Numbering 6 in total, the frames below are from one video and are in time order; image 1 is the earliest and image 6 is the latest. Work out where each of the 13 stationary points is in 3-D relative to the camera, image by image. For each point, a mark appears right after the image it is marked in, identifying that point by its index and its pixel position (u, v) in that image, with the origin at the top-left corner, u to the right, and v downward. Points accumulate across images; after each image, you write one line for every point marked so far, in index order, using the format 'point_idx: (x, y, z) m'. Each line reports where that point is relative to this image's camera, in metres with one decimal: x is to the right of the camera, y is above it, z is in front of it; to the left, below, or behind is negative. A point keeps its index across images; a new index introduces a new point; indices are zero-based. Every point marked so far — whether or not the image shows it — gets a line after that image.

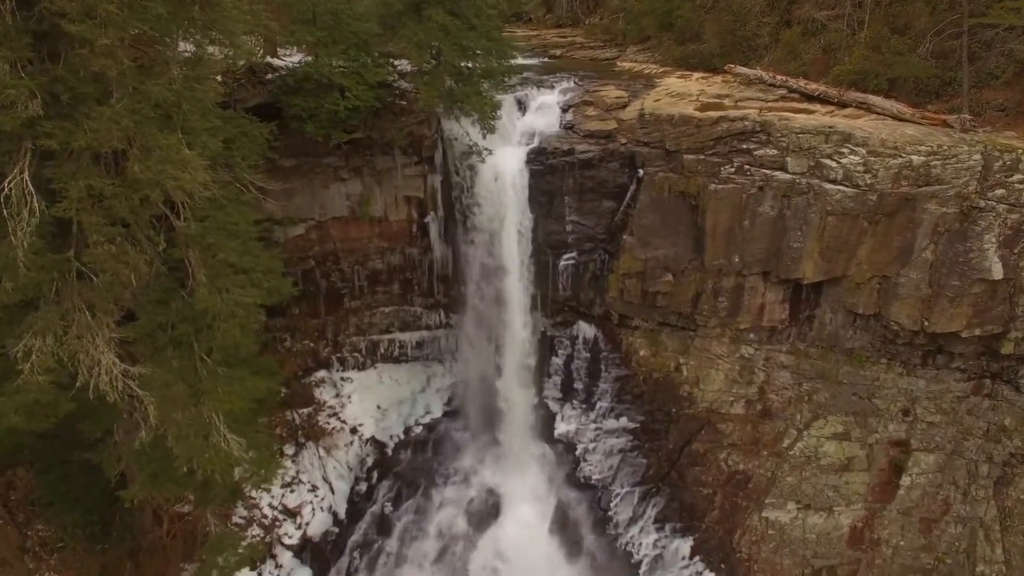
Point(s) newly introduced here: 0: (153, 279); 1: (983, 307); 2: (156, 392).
0: (-4.5, +0.1, +7.9) m
1: (+8.1, -0.3, +10.9) m
2: (-4.4, -1.3, +7.8) m
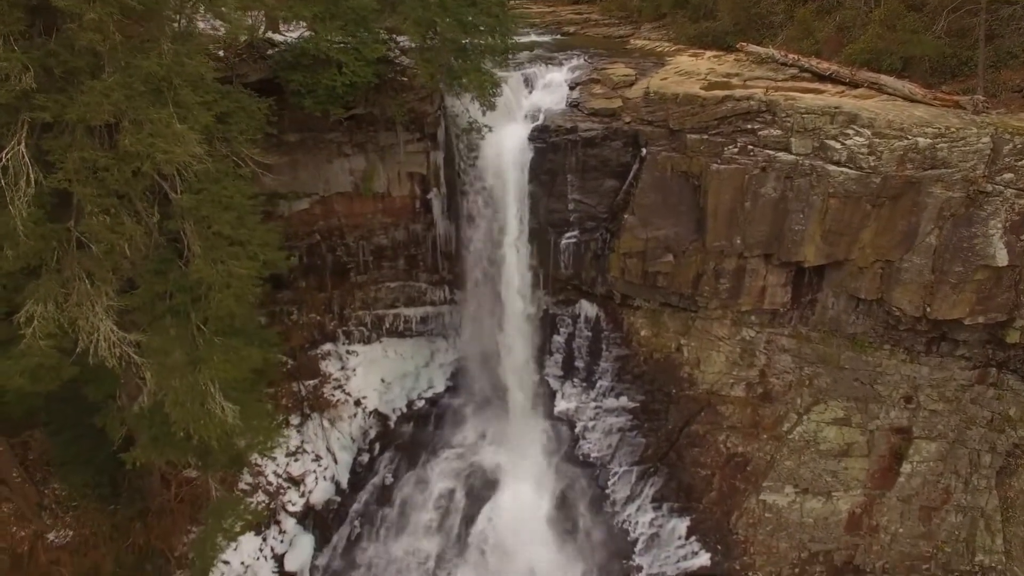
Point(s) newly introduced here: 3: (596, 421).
0: (-4.7, +0.5, +8.1) m
1: (+8.0, -0.1, +10.7) m
2: (-4.6, -0.9, +8.1) m
3: (+1.9, -3.0, +14.3) m
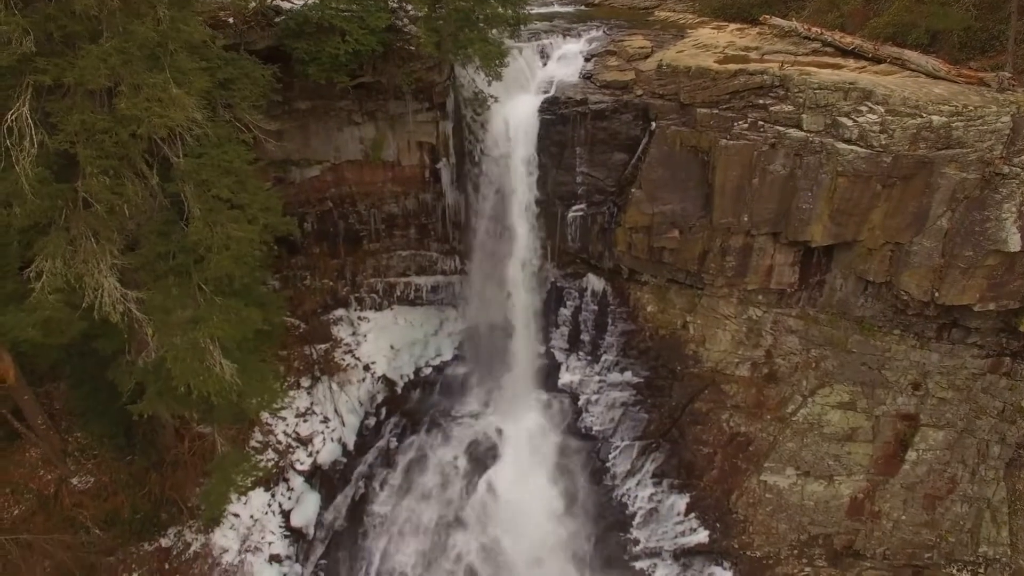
0: (-4.8, +1.0, +8.5) m
1: (+8.0, +0.1, +10.3) m
2: (-4.8, -0.4, +8.5) m
3: (+2.0, -2.4, +14.4) m
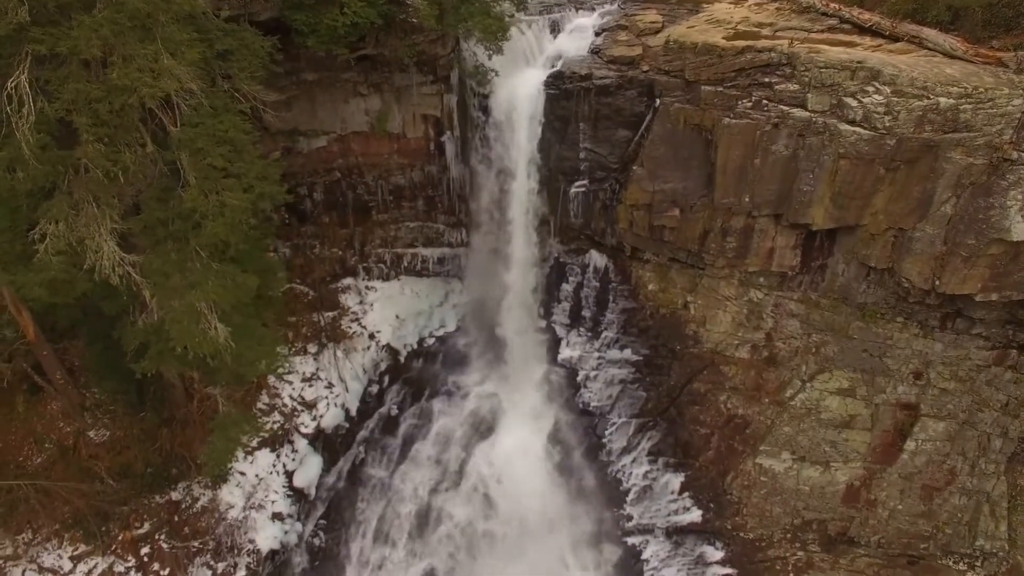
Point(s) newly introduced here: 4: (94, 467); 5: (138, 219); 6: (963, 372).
0: (-5.0, +1.5, +8.8) m
1: (+7.8, +0.3, +10.0) m
2: (-5.0, +0.1, +8.8) m
3: (+2.0, -1.9, +14.5) m
4: (-7.8, -3.3, +11.7) m
5: (-5.2, +1.0, +8.7) m
6: (+8.3, -1.6, +11.5) m
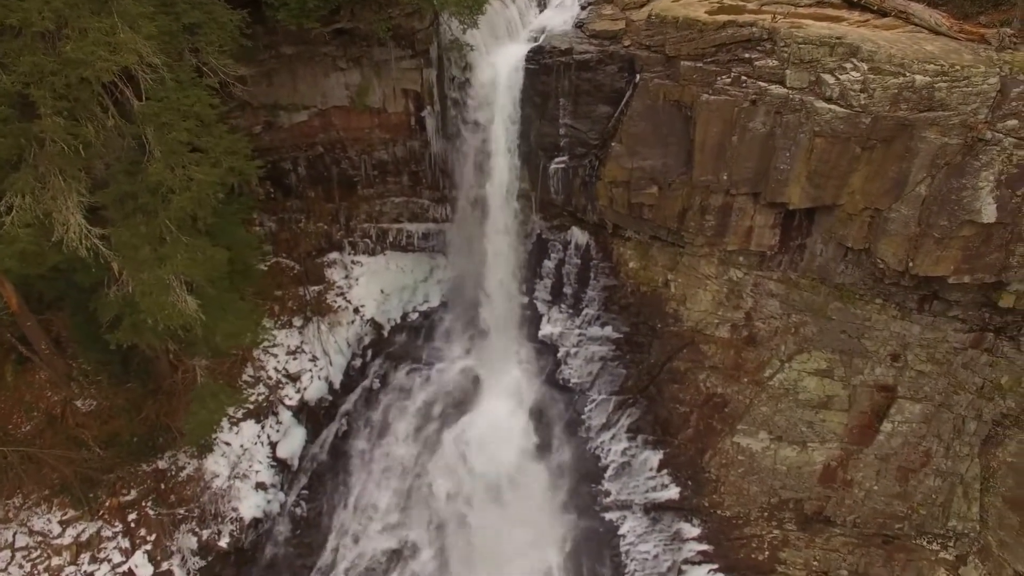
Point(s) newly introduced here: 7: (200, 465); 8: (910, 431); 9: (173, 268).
0: (-5.5, +1.9, +8.8) m
1: (+7.3, +0.6, +9.9) m
2: (-5.6, +0.5, +8.9) m
3: (+1.5, -1.4, +14.6) m
4: (-8.3, -2.8, +12.0) m
5: (-5.7, +1.3, +8.8) m
6: (+7.8, -1.2, +11.4) m
7: (-6.2, -3.5, +12.5) m
8: (+7.5, -2.7, +11.8) m
9: (-5.0, +0.3, +9.2) m
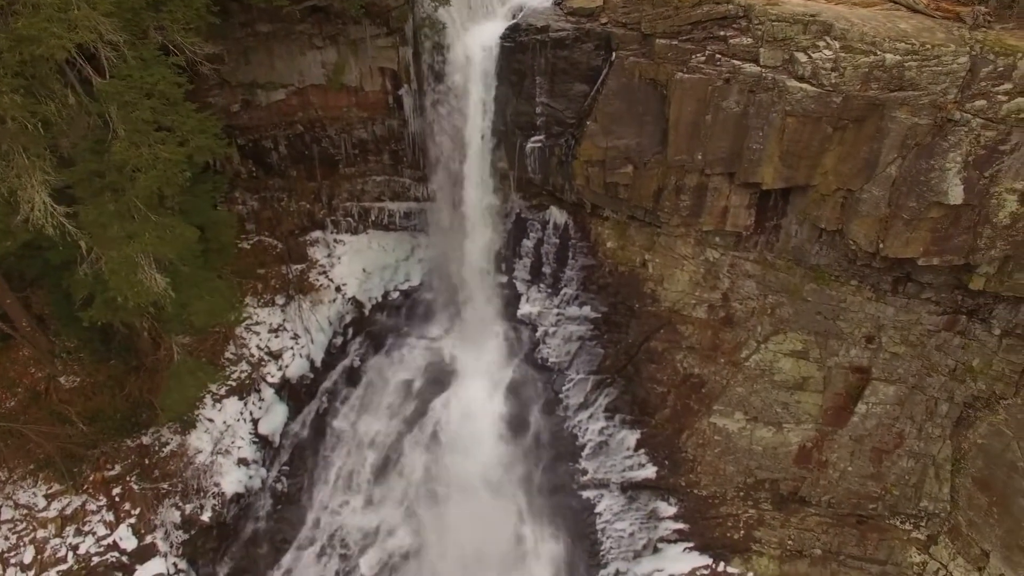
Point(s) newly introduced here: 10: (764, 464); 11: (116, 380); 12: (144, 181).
0: (-6.0, +2.2, +8.8) m
1: (+6.8, +0.8, +9.8) m
2: (-6.1, +0.8, +9.0) m
3: (+1.1, -0.9, +14.6) m
4: (-8.8, -2.4, +12.2) m
5: (-6.2, +1.6, +8.8) m
6: (+7.3, -0.9, +11.4) m
7: (-6.7, -3.1, +12.6) m
8: (+7.0, -2.3, +11.8) m
9: (-5.5, +0.6, +9.3) m
10: (+5.0, -3.6, +12.7) m
11: (-8.1, -1.9, +12.6) m
12: (-5.2, +1.5, +8.9) m
